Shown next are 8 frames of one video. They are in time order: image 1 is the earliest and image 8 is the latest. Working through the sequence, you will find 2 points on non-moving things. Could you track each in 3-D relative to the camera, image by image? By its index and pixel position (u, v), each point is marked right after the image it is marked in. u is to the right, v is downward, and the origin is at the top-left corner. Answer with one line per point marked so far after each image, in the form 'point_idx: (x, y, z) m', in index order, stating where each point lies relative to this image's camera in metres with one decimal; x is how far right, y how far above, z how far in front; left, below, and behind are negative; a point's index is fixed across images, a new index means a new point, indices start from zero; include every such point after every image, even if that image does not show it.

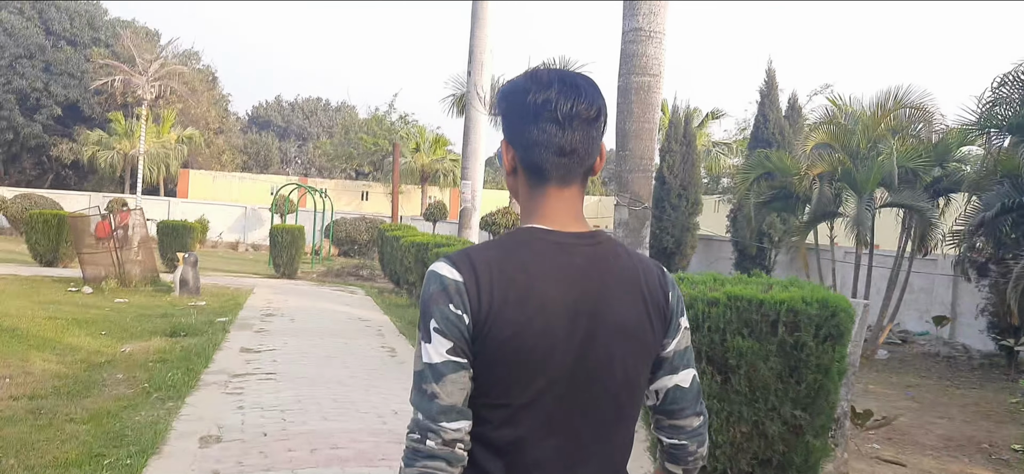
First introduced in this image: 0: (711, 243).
0: (+4.8, -0.1, +18.2) m
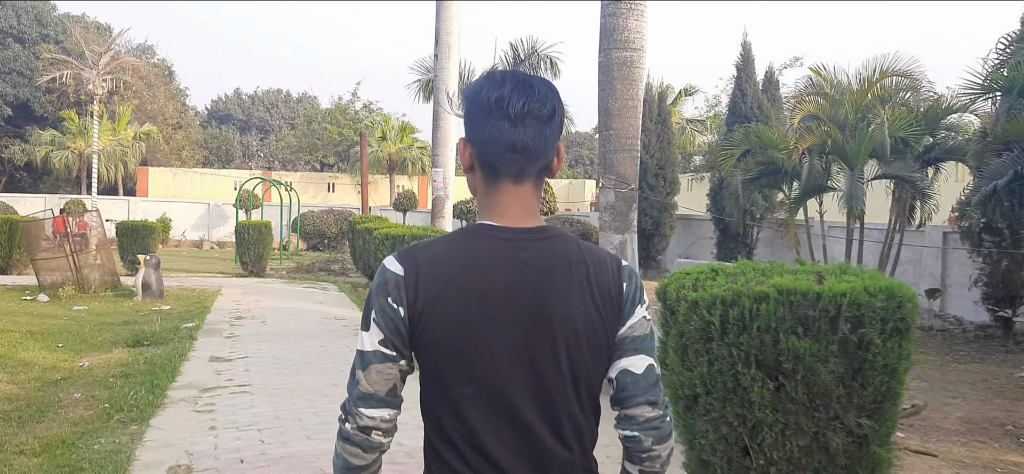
0: (+4.3, +0.3, +18.0) m
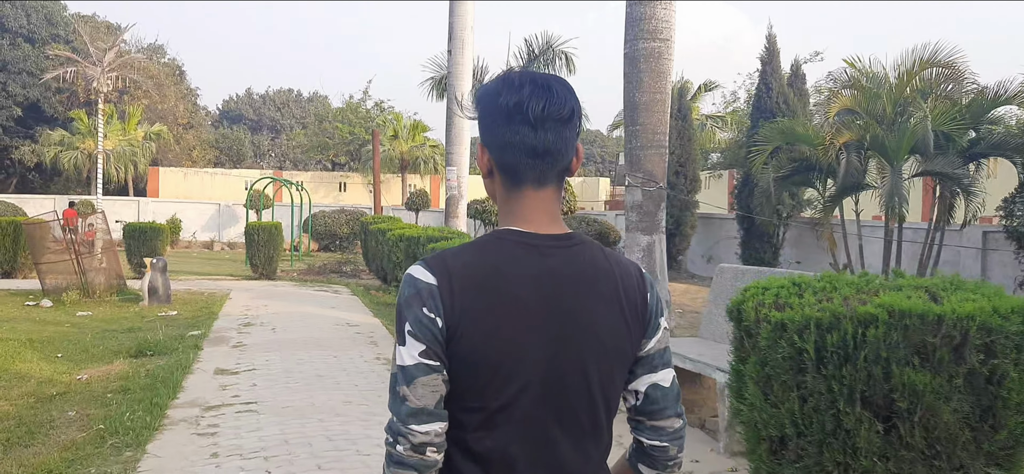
0: (+4.6, +0.4, +17.4) m
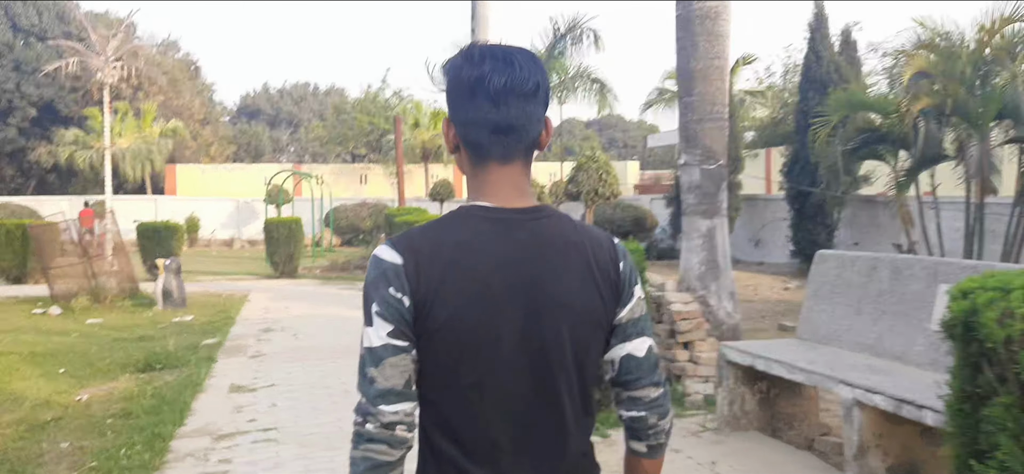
0: (+5.3, +0.7, +16.4) m
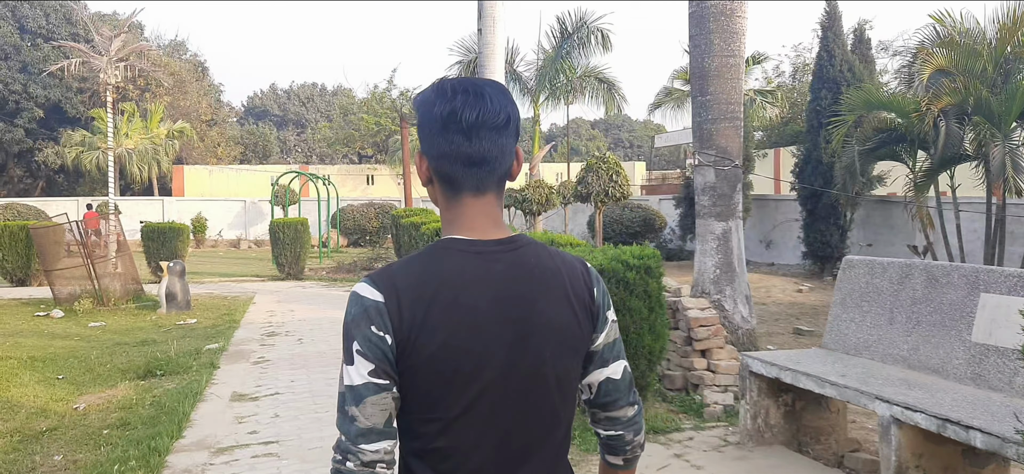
0: (+5.5, +0.7, +16.2) m
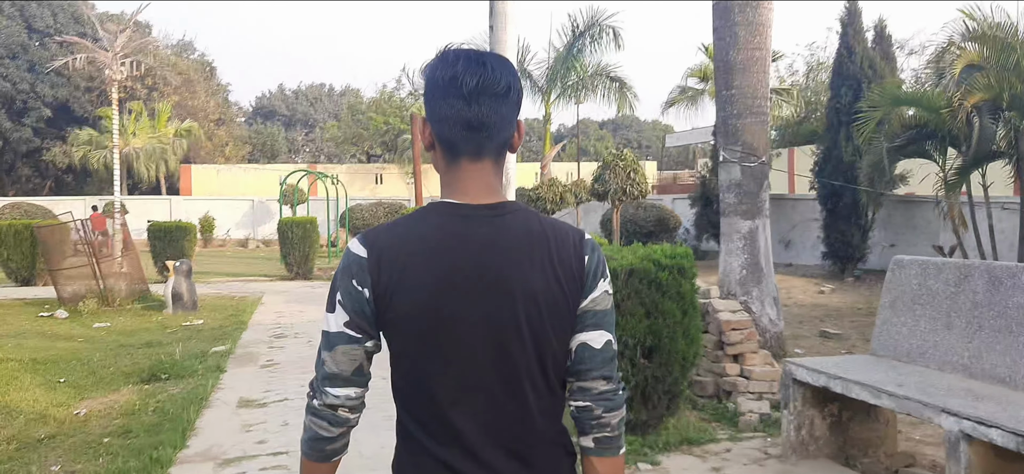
0: (+5.7, +0.7, +15.8) m
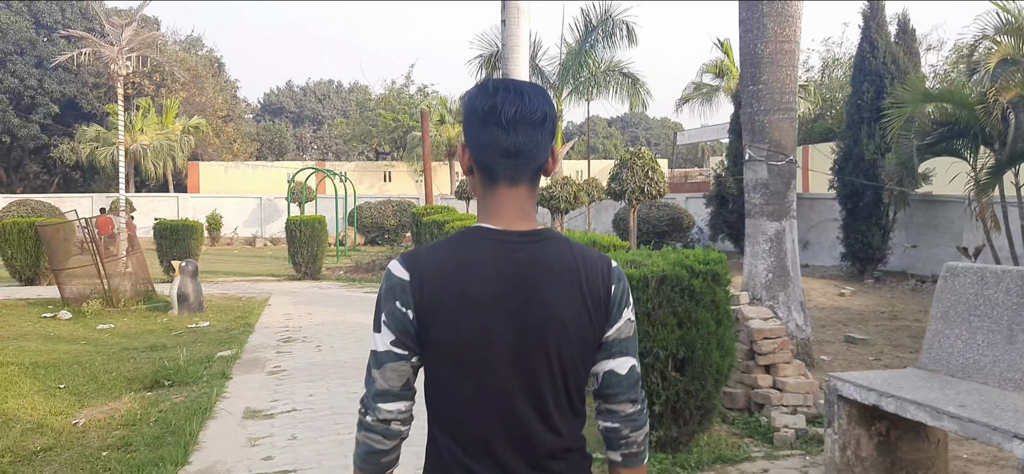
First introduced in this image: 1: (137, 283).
0: (+6.0, +0.7, +15.5) m
1: (-5.3, -0.6, +10.6) m
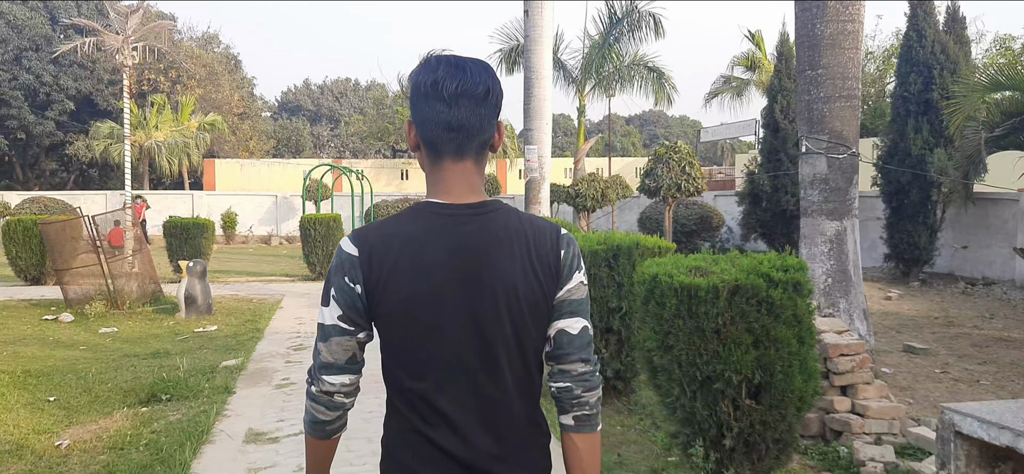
0: (+6.4, +0.7, +14.8) m
1: (-5.0, -0.6, +10.1) m
